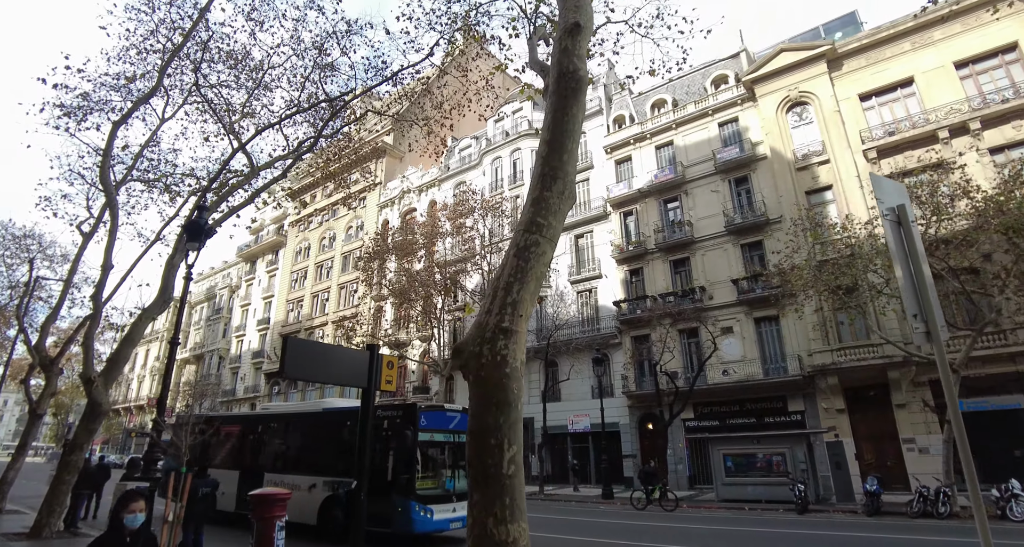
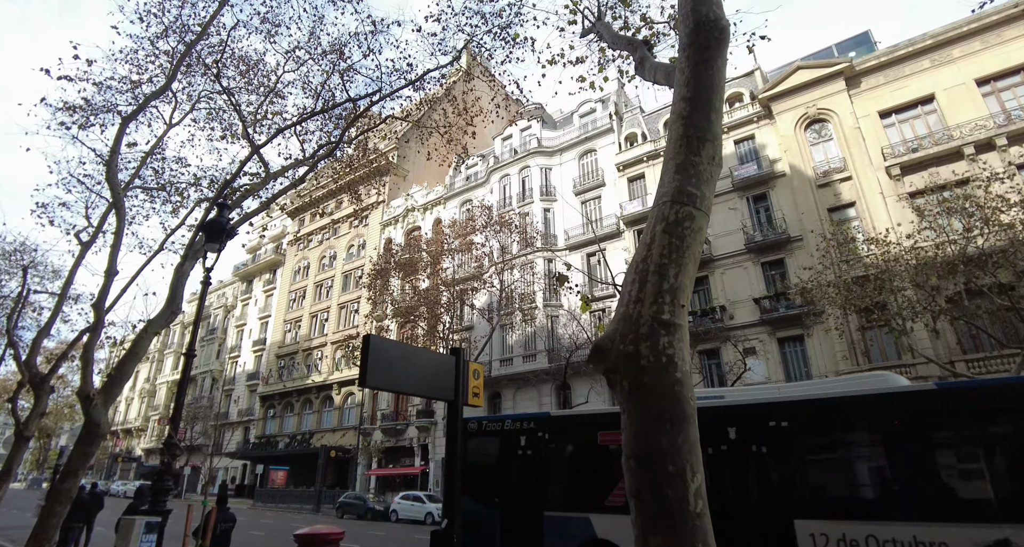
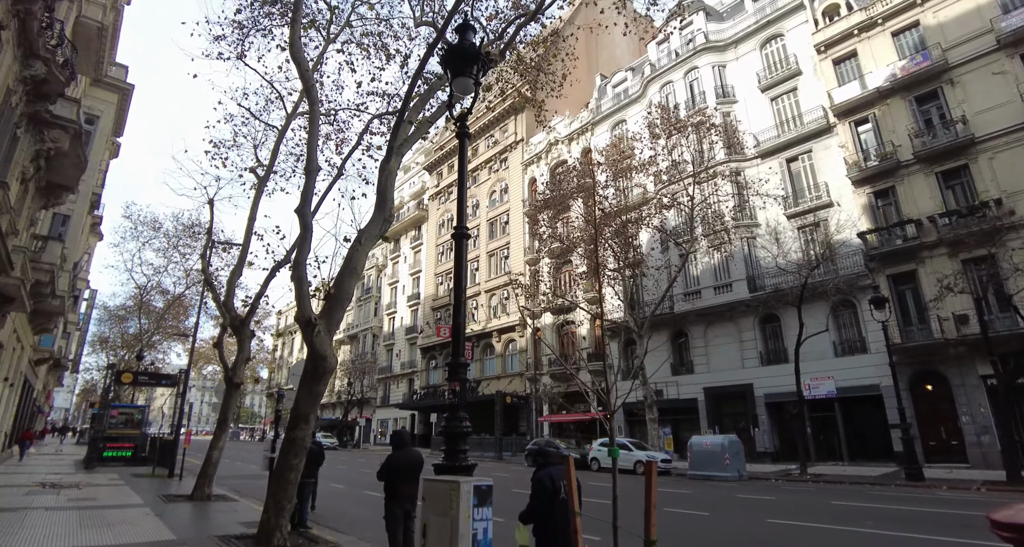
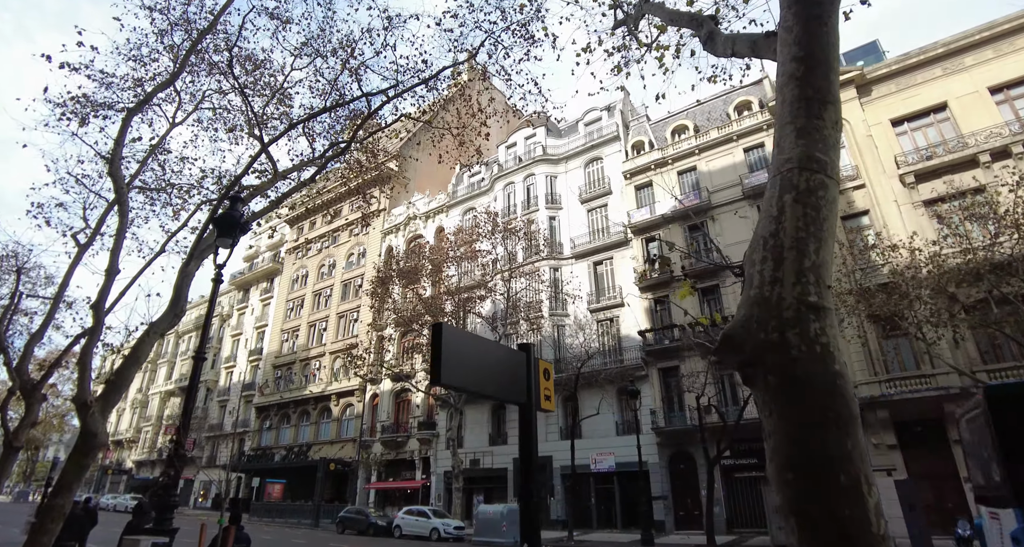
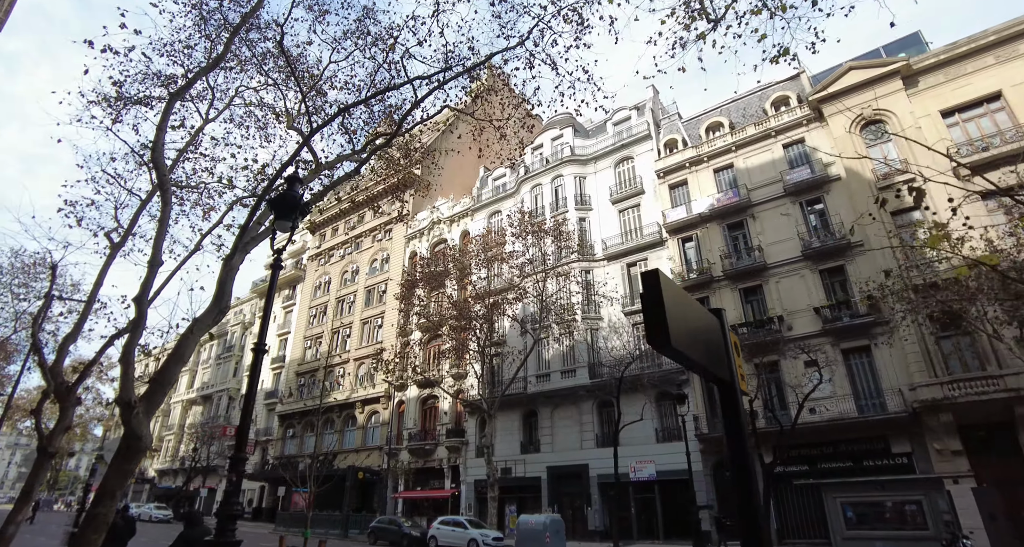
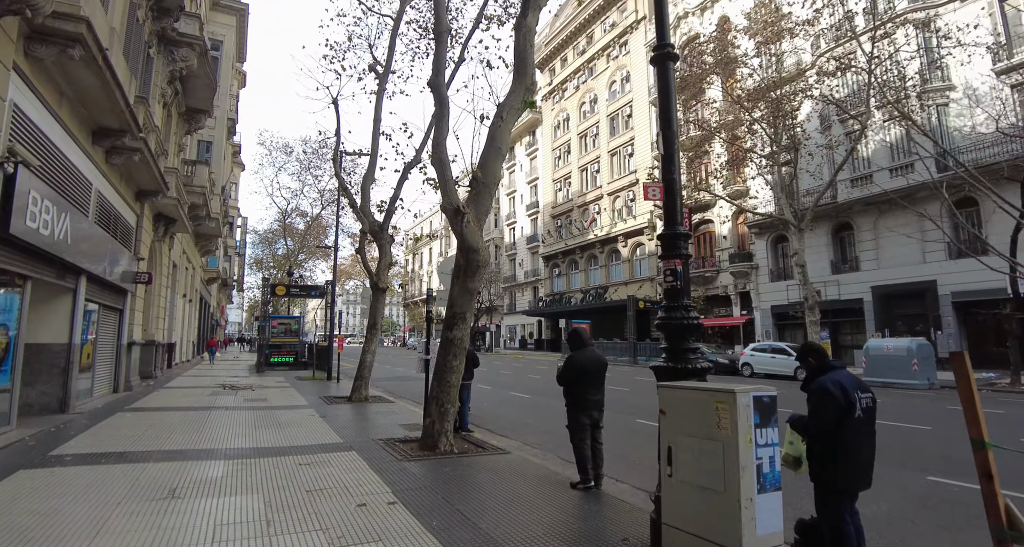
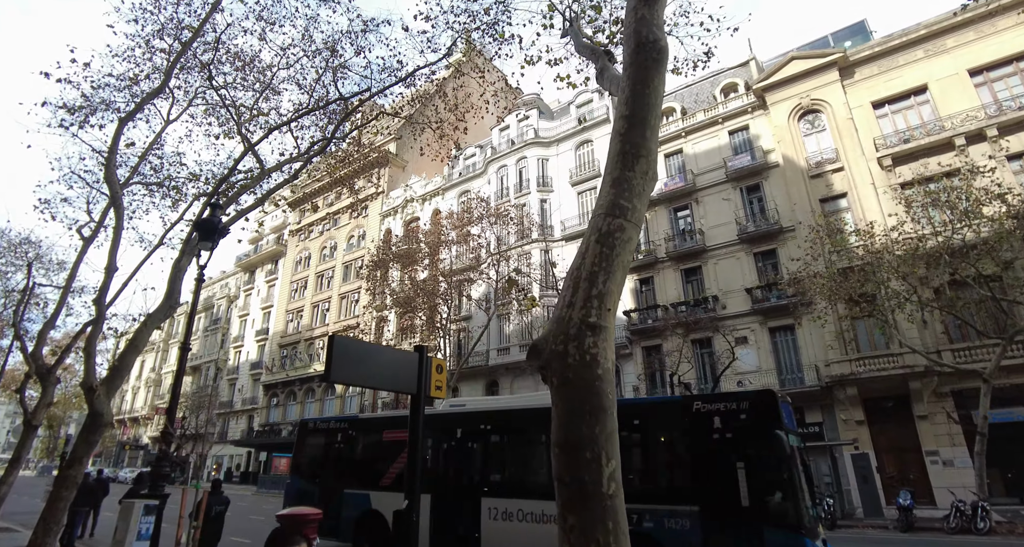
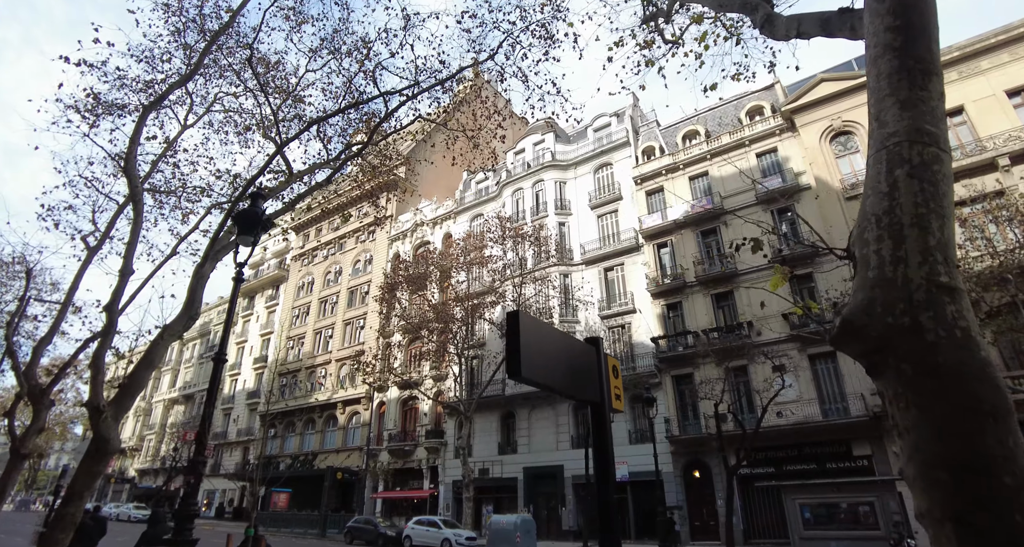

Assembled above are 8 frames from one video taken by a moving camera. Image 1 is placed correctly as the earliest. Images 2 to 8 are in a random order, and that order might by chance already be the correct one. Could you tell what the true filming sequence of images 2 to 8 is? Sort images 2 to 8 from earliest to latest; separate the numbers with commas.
7, 2, 4, 8, 5, 3, 6
